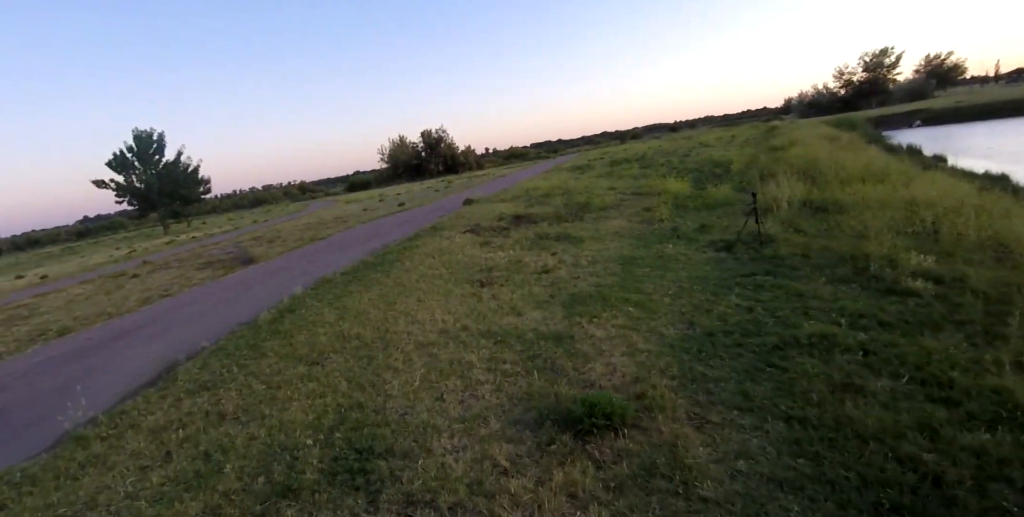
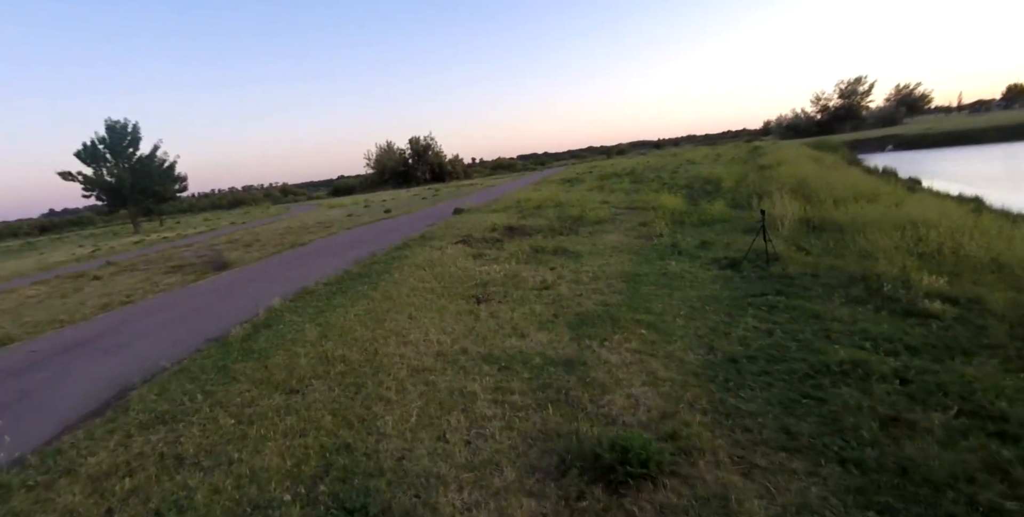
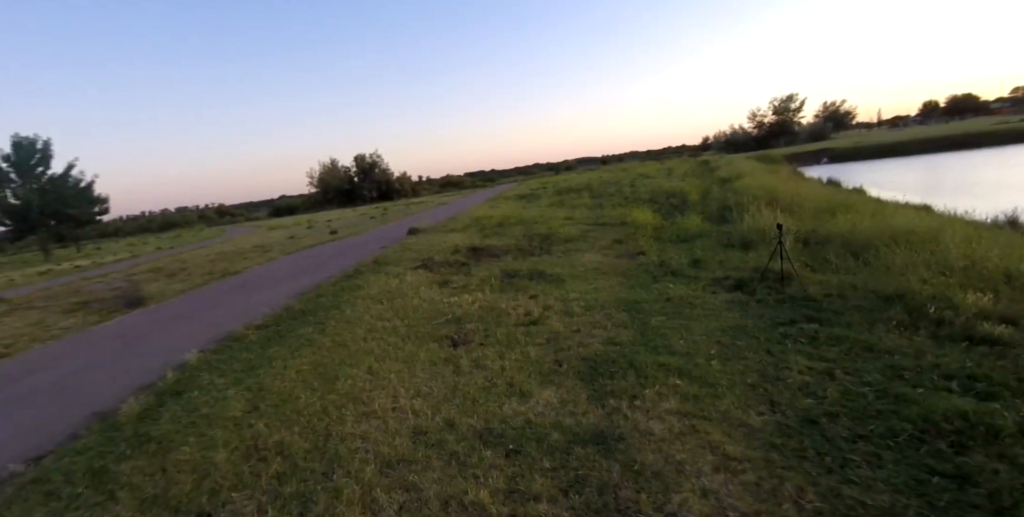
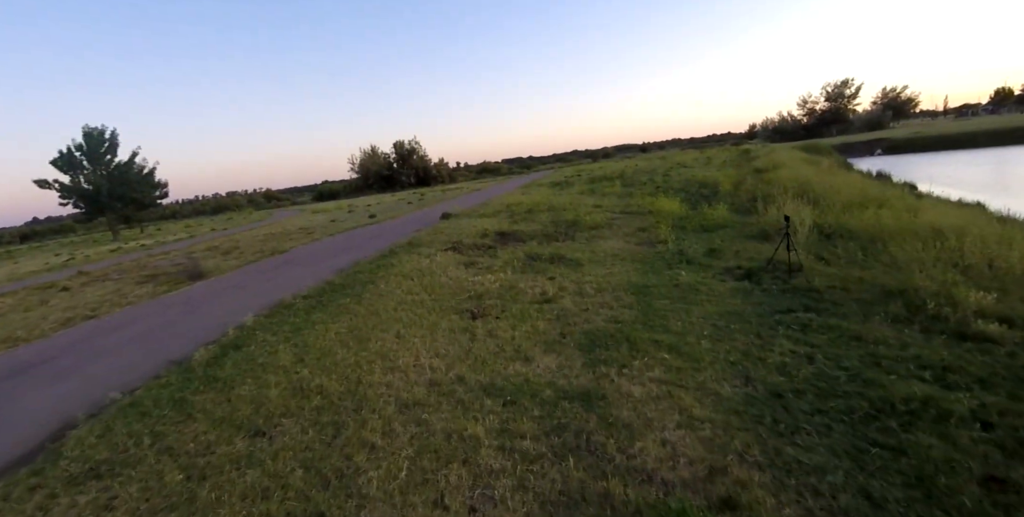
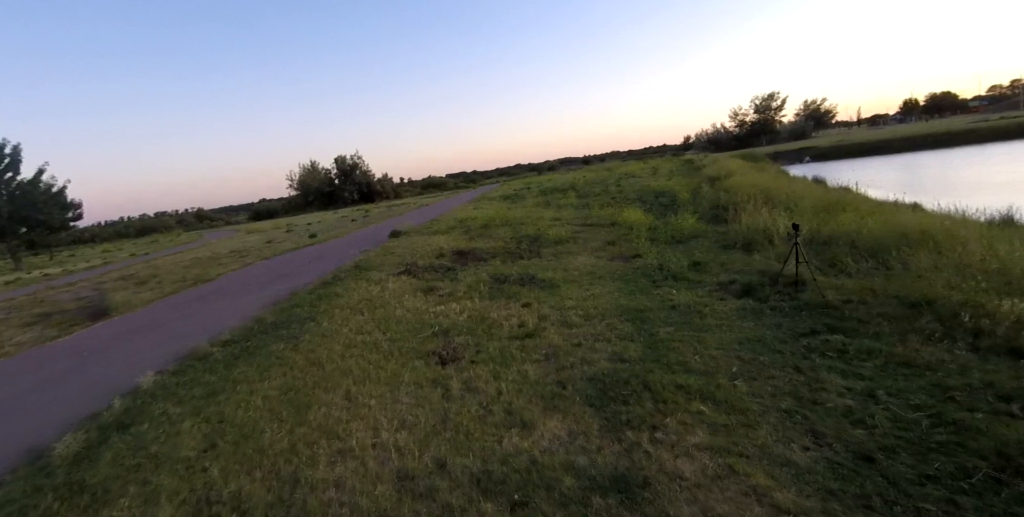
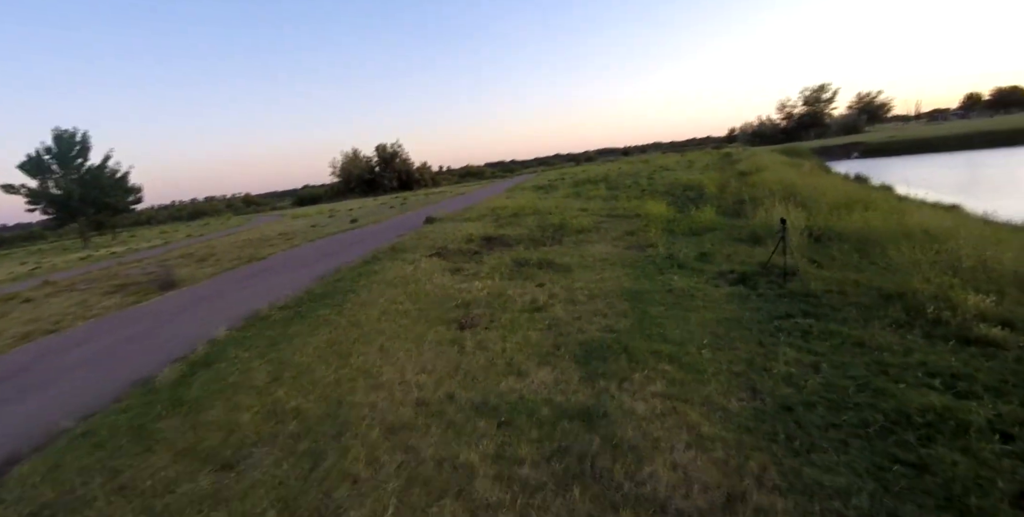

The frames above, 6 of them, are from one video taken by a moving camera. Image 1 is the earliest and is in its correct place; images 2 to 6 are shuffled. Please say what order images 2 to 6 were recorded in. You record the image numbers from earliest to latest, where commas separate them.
2, 4, 6, 3, 5
